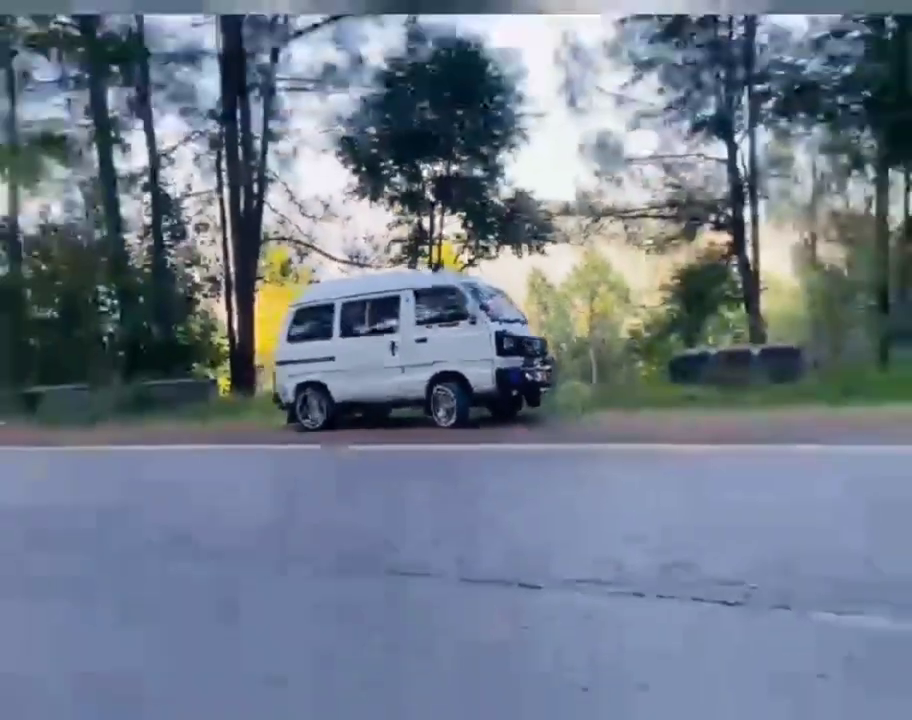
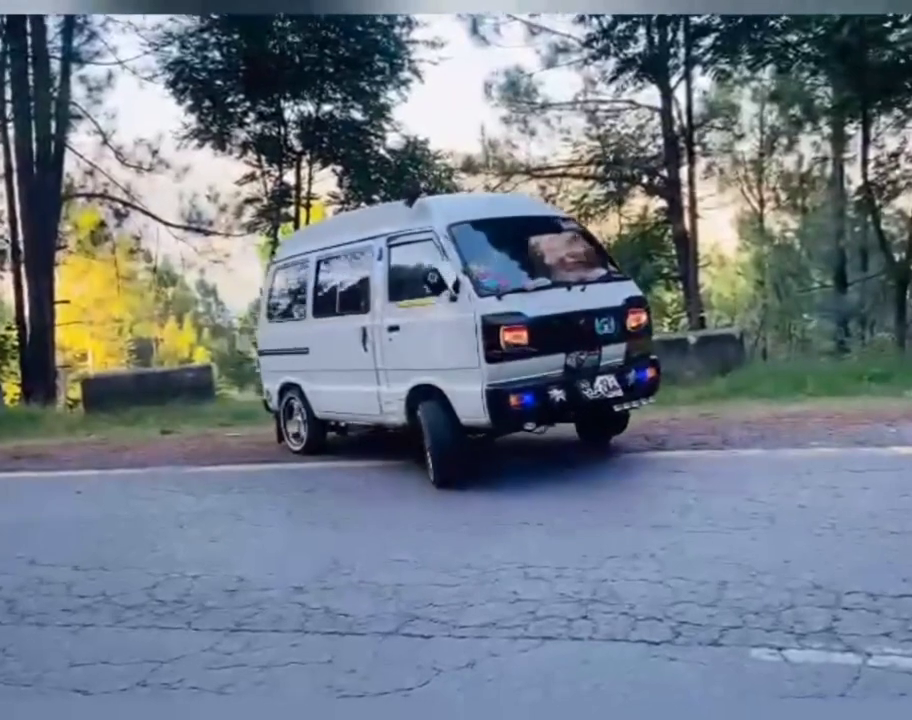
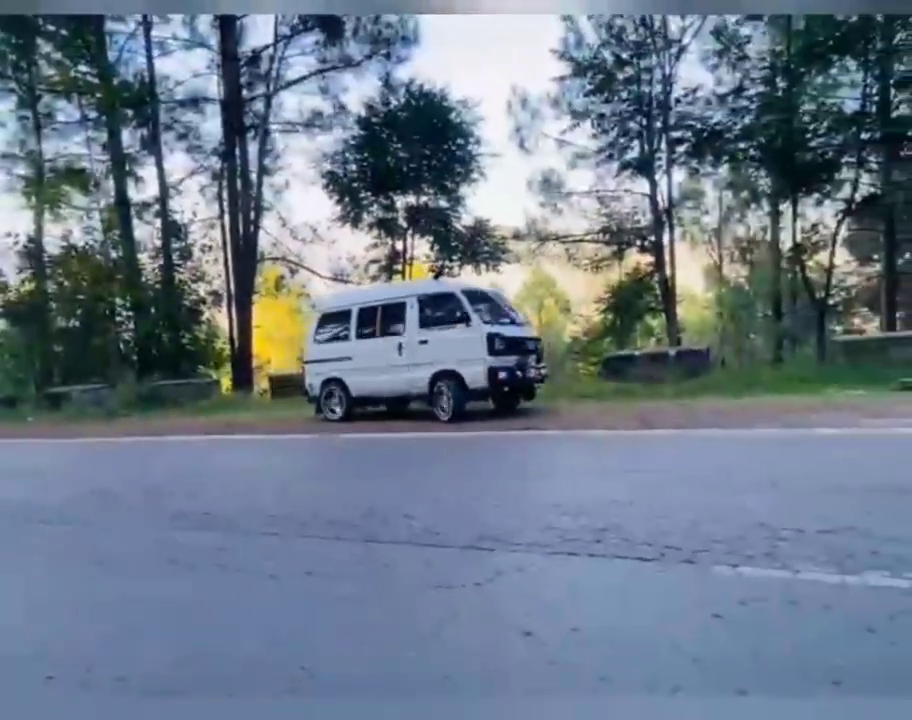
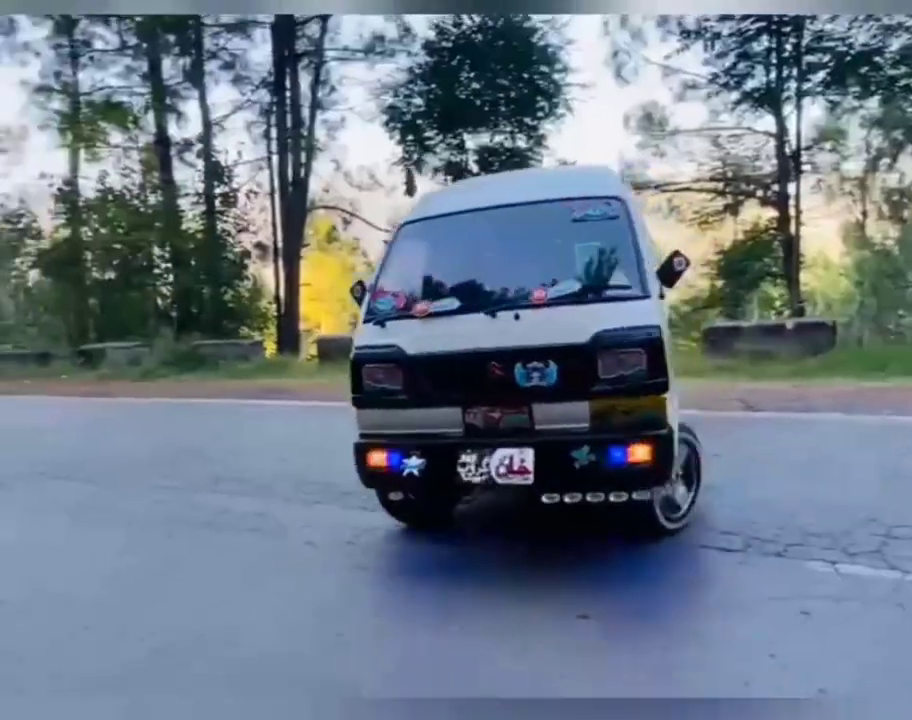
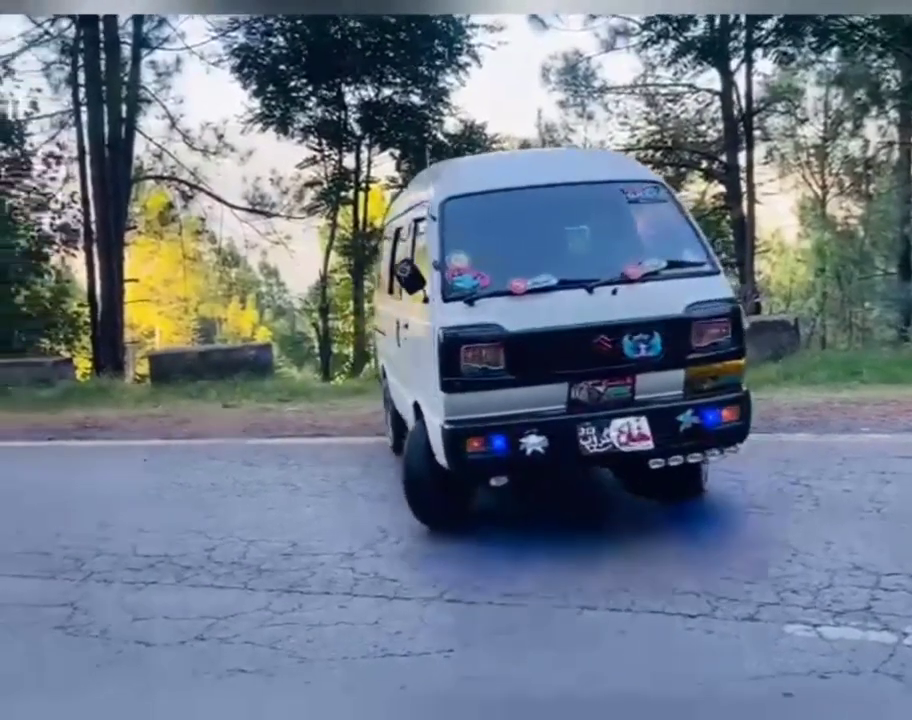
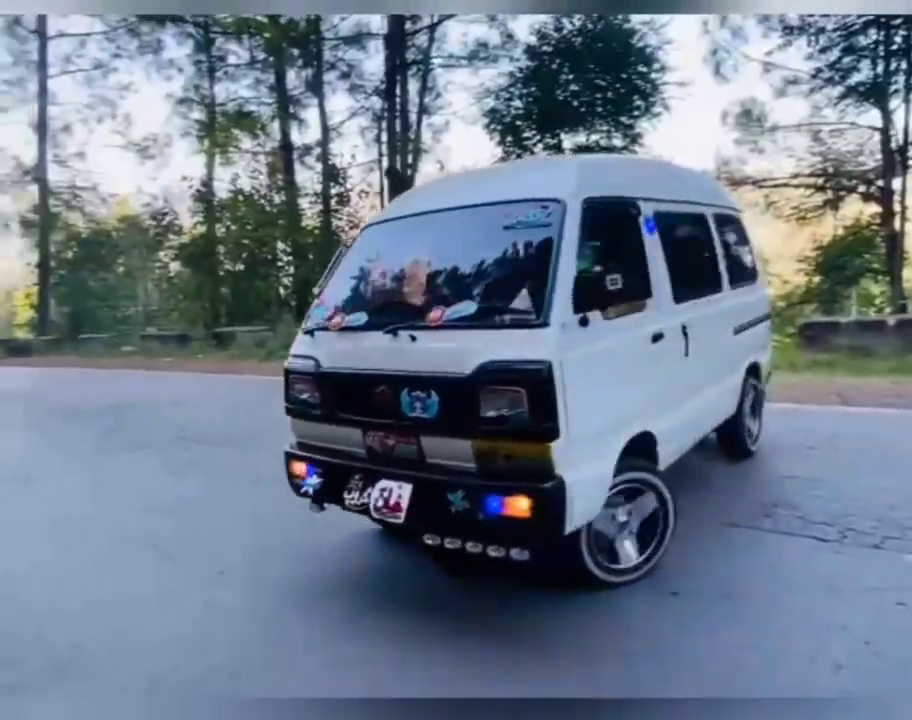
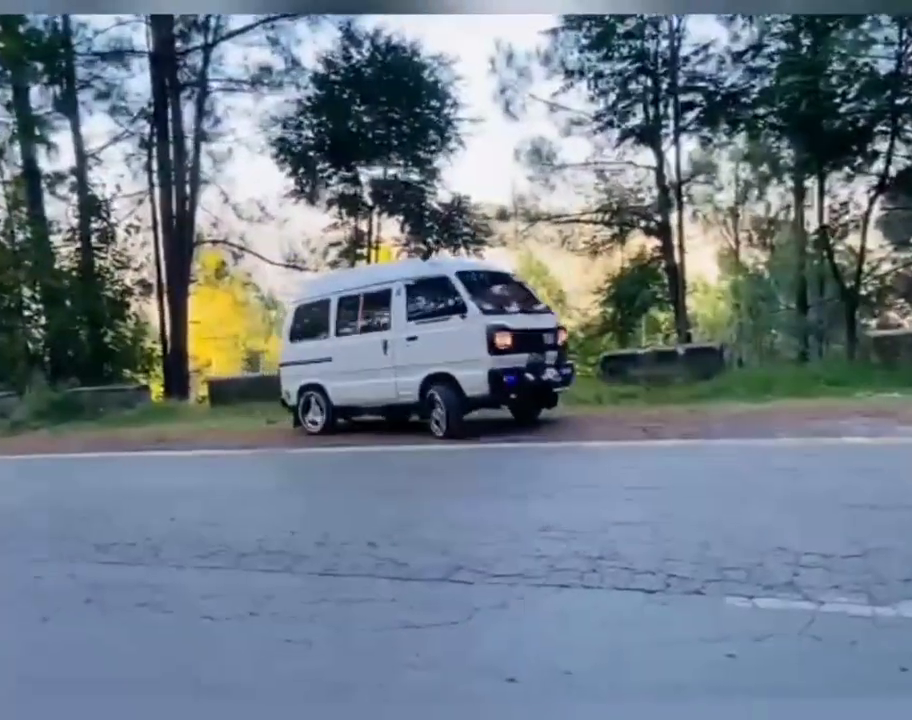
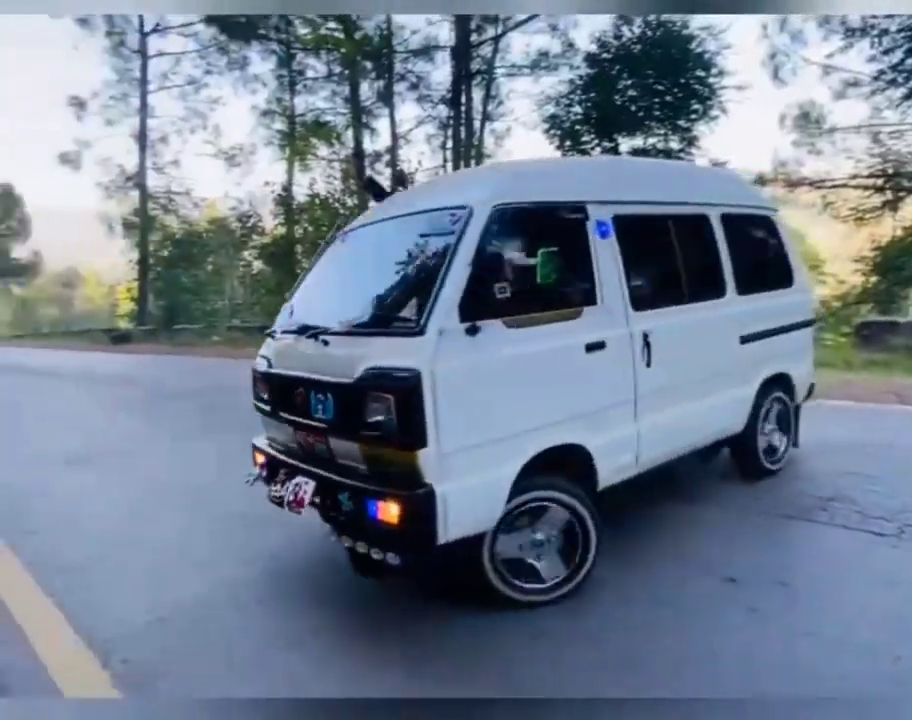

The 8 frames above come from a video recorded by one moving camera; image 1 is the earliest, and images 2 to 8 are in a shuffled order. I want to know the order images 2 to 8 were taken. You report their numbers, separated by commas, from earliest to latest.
3, 7, 2, 5, 4, 6, 8
